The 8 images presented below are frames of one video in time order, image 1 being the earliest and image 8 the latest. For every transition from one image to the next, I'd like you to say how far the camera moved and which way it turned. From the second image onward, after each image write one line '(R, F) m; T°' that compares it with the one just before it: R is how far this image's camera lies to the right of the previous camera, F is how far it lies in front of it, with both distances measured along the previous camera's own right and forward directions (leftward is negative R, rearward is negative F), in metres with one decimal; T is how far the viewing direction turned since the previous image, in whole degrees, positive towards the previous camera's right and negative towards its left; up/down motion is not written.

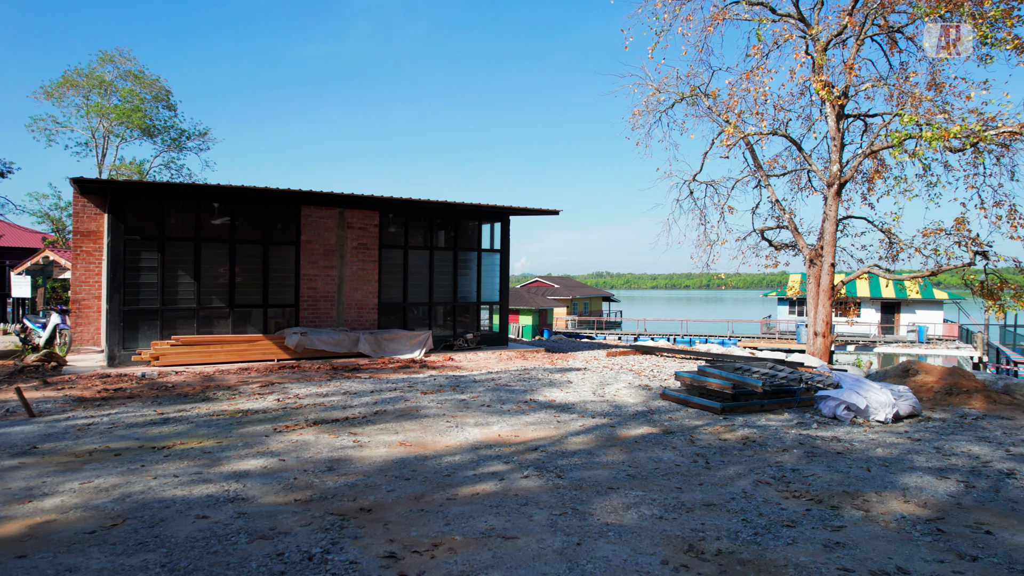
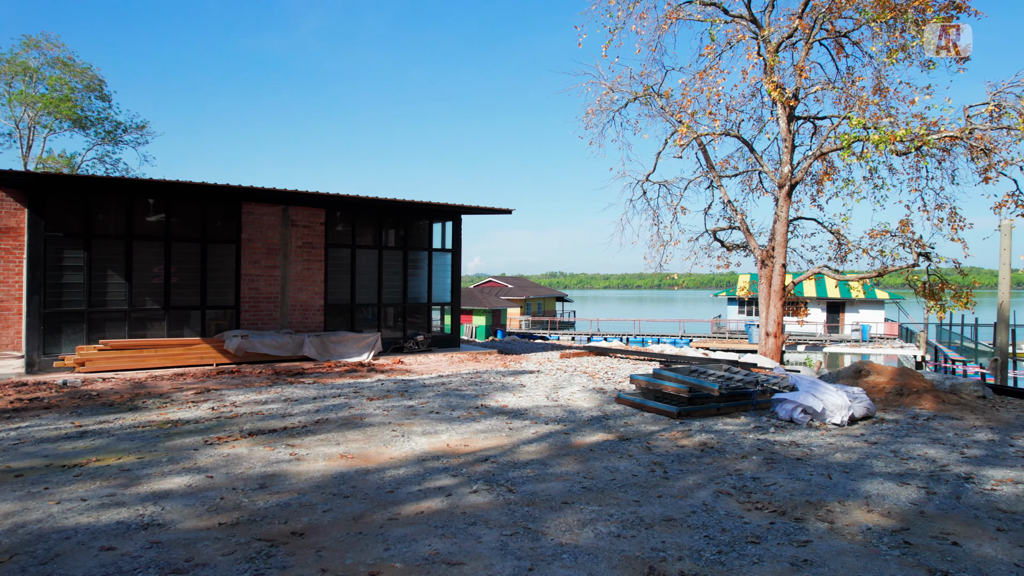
(0.0, +0.3) m; +4°
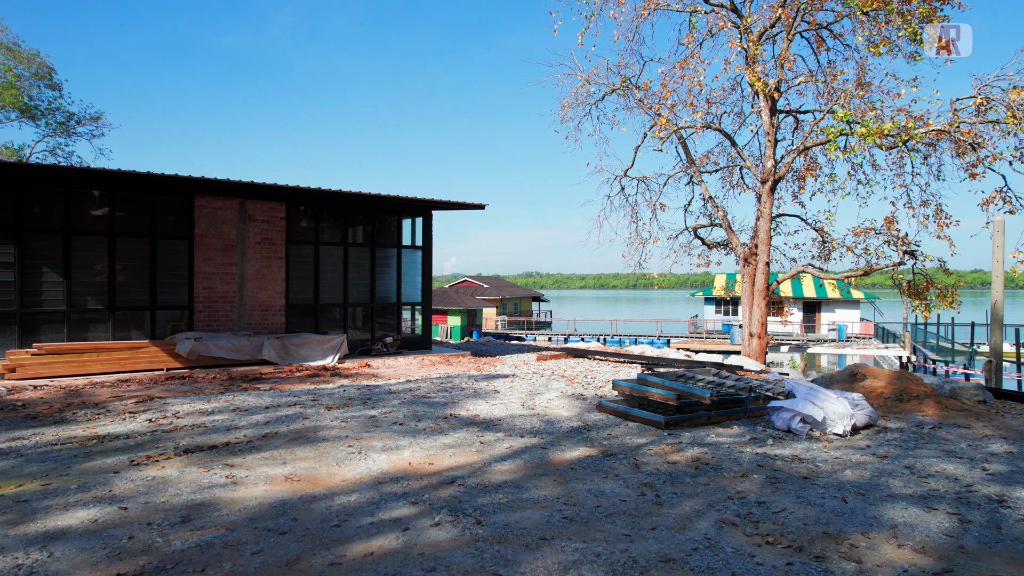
(0.0, +0.7) m; +2°
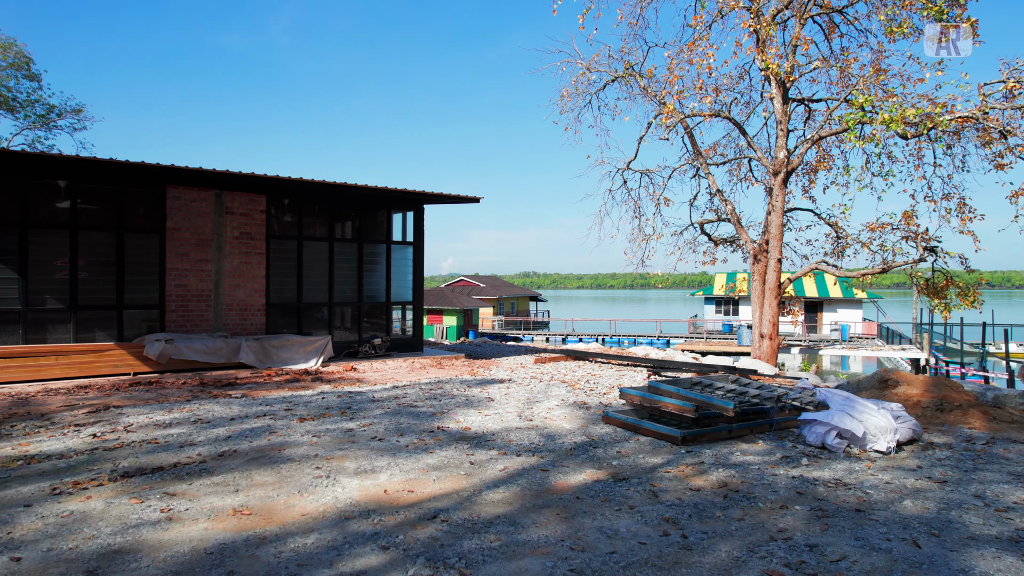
(0.0, +0.8) m; 0°
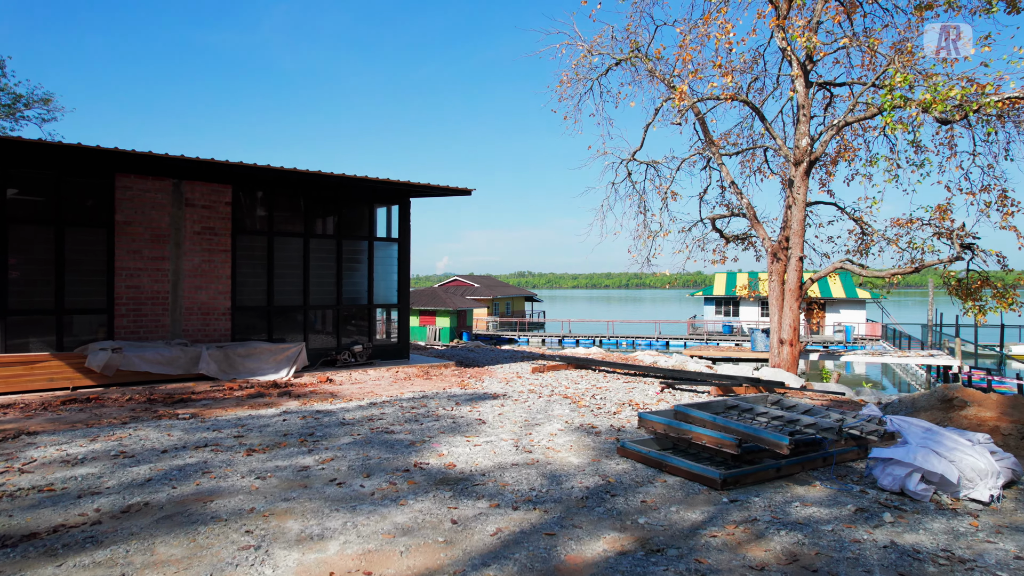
(0.0, +1.3) m; 0°
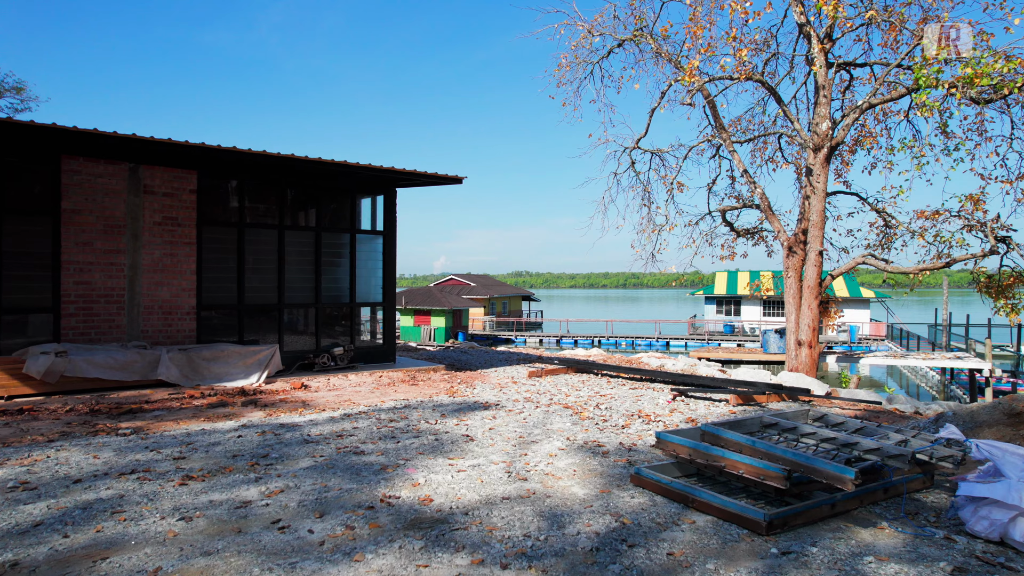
(0.0, +1.0) m; 0°
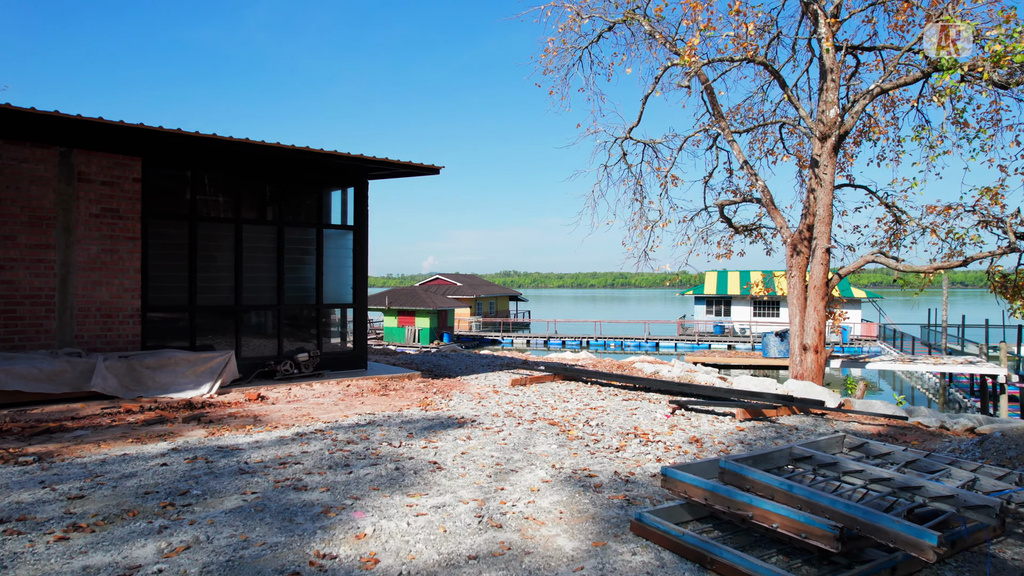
(+0.1, +0.9) m; +1°
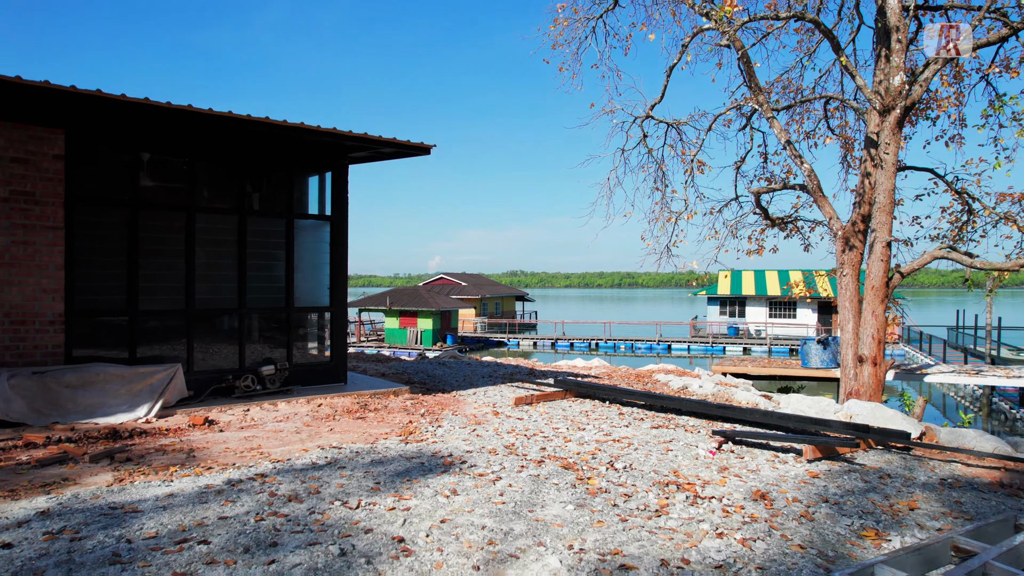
(0.0, +1.6) m; -1°
